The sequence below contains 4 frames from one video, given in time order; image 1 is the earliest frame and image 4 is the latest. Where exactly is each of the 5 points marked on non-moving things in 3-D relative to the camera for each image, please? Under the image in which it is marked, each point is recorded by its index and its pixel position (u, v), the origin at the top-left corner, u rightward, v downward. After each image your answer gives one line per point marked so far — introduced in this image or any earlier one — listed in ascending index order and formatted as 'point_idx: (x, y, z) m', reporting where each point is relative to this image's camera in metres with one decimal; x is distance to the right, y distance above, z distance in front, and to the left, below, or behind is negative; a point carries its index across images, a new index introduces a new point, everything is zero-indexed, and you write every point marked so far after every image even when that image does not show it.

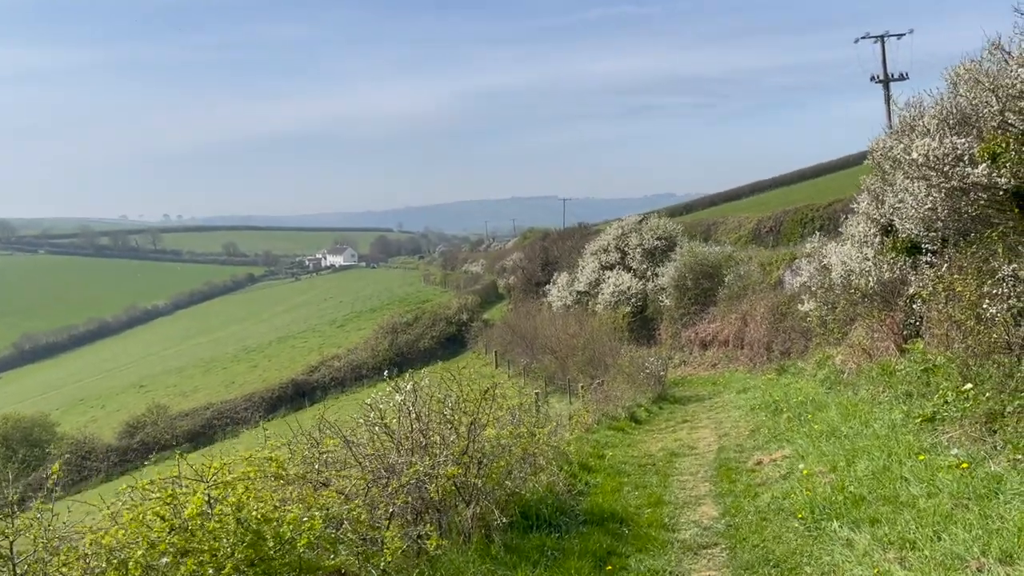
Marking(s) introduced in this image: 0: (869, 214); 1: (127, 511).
0: (+7.9, +1.7, +14.8) m
1: (-2.4, -1.4, +4.1) m
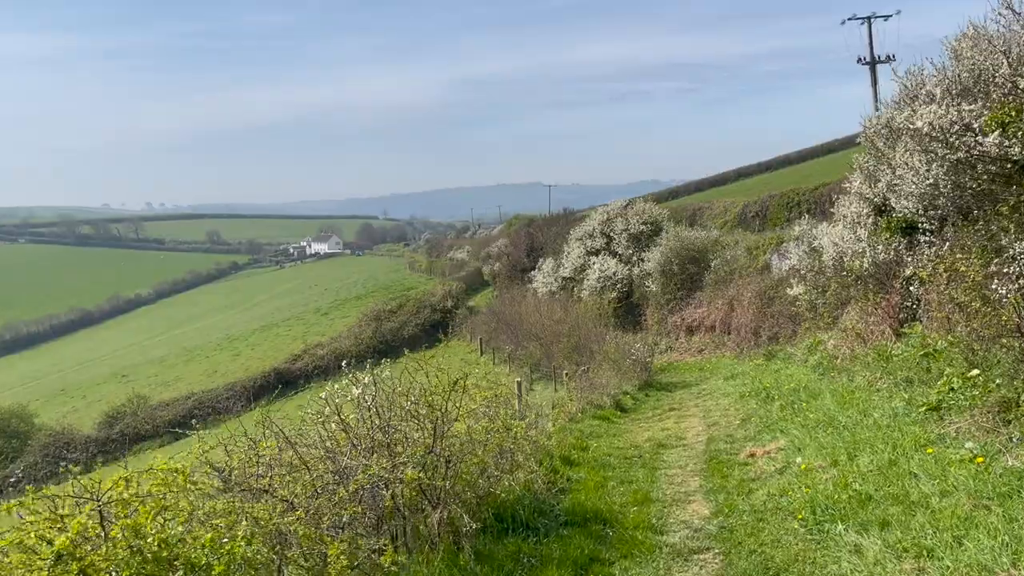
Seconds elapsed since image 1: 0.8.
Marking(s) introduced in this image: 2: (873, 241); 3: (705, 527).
0: (+7.4, +2.0, +14.3) m
1: (-2.6, -1.3, +3.5) m
2: (+7.1, +0.9, +13.2) m
3: (+1.7, -2.1, +6.0) m
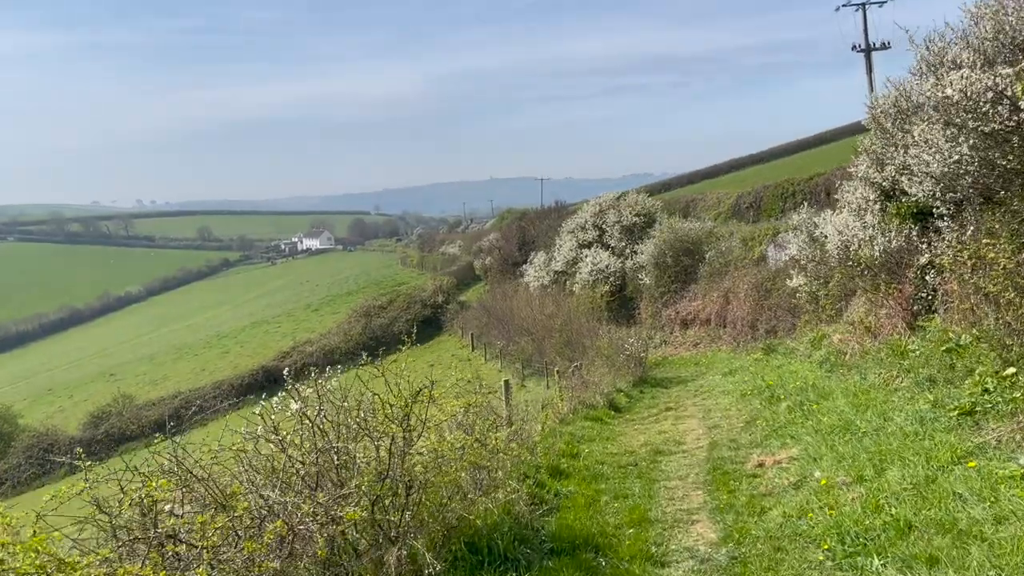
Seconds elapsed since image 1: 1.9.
0: (+7.1, +2.2, +13.5) m
1: (-2.7, -1.2, +2.6) m
2: (+6.8, +1.1, +12.4) m
3: (+1.6, -2.1, +5.2) m
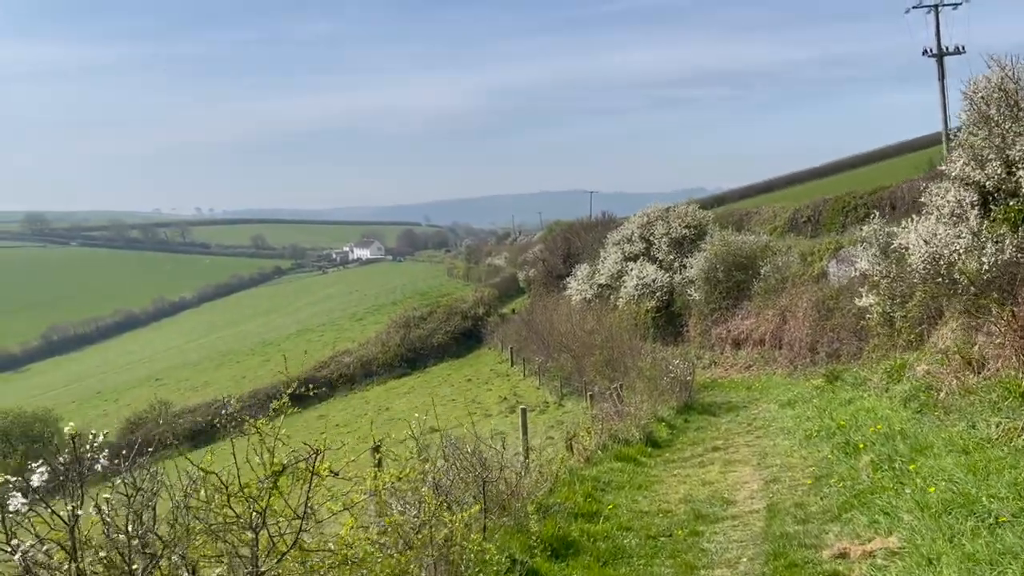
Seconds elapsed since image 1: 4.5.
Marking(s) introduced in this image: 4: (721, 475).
0: (+7.5, +1.9, +11.2) m
1: (-3.2, -1.2, +1.0) m
2: (+7.1, +0.8, +10.1) m
3: (+1.3, -2.2, +3.2) m
4: (+2.9, -2.6, +9.2) m
